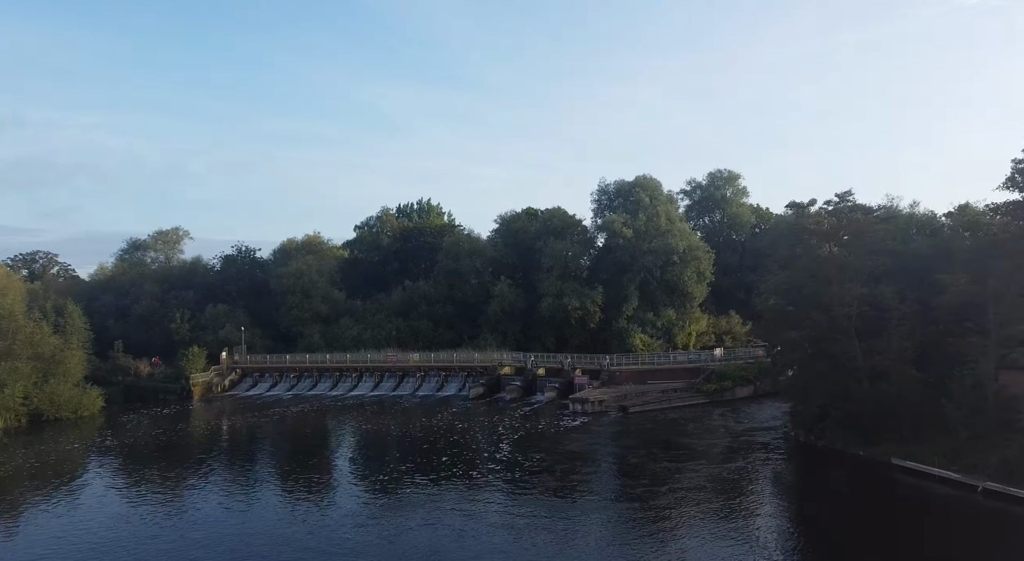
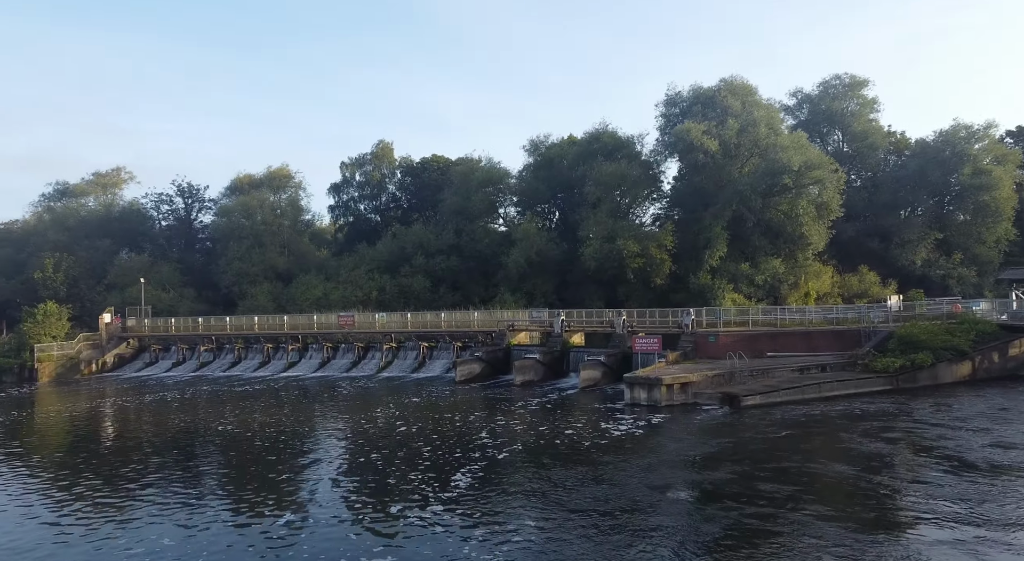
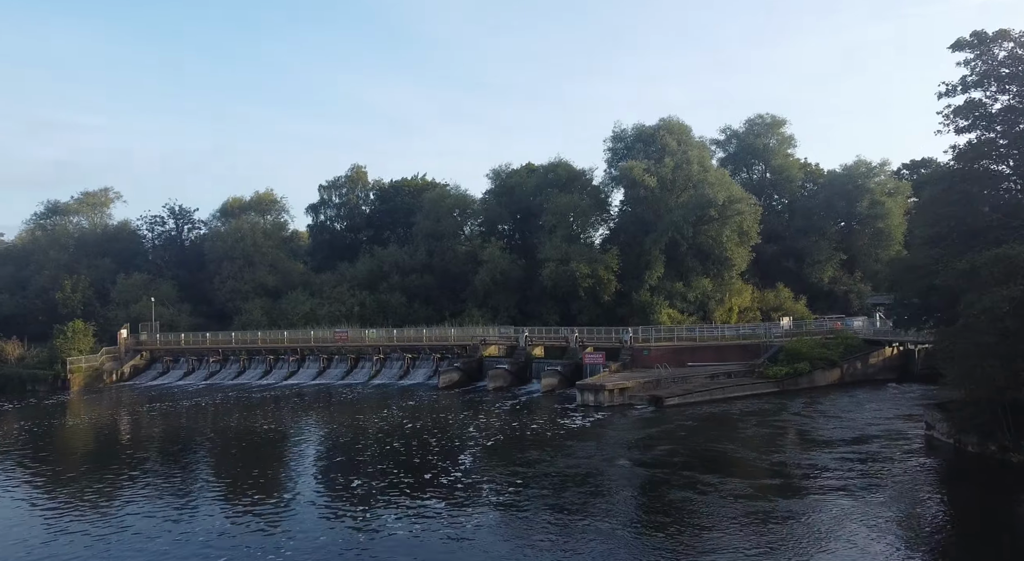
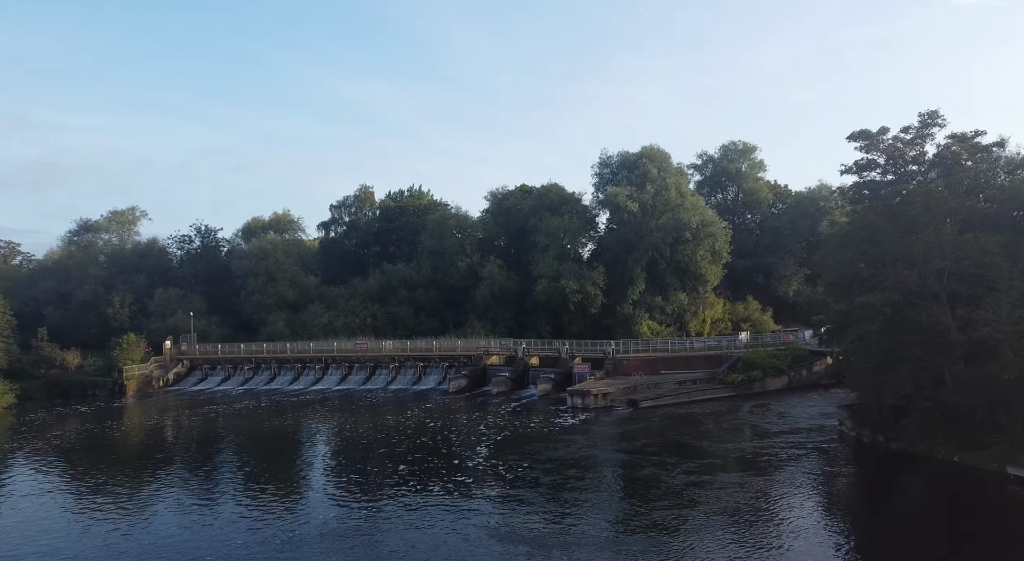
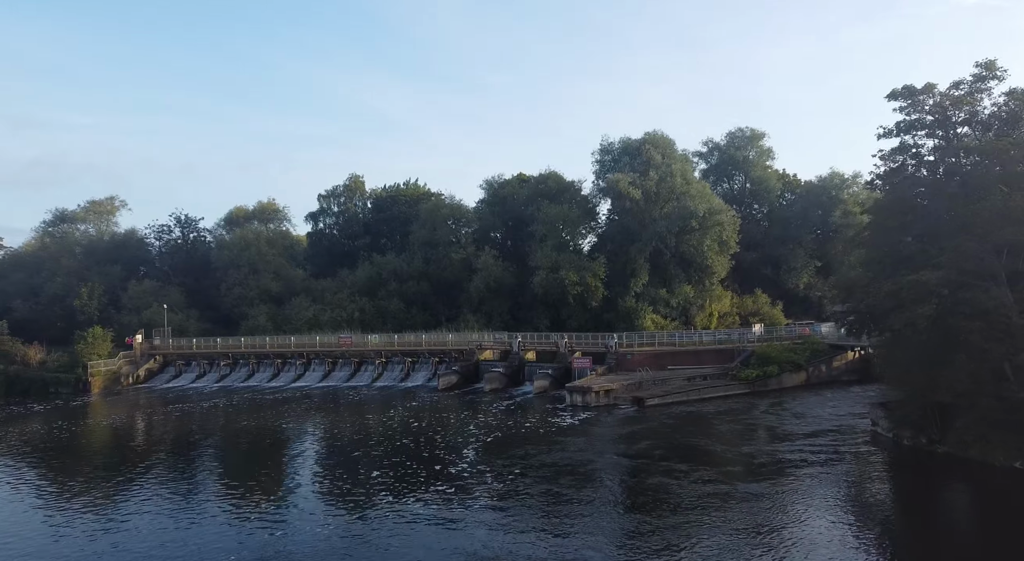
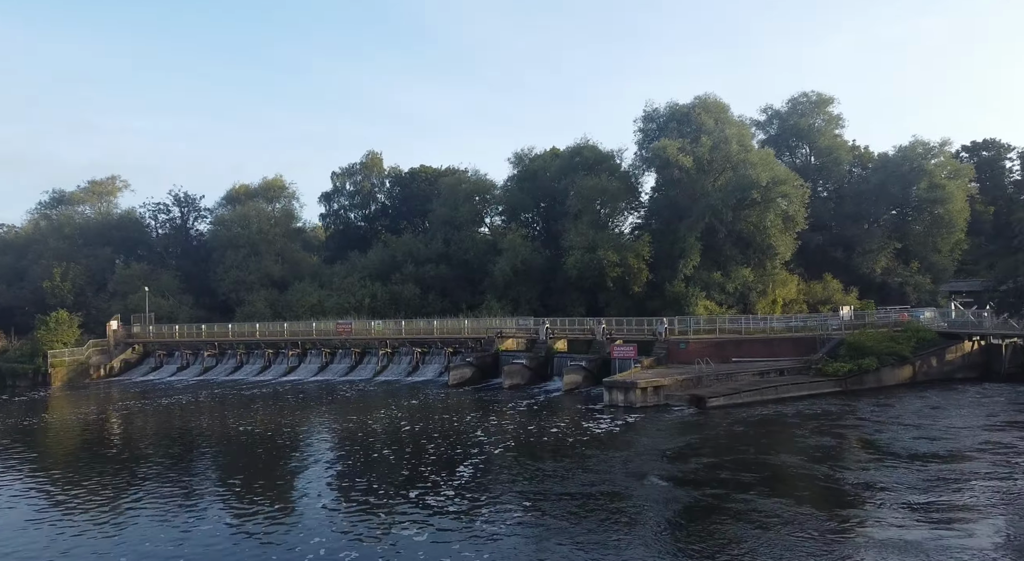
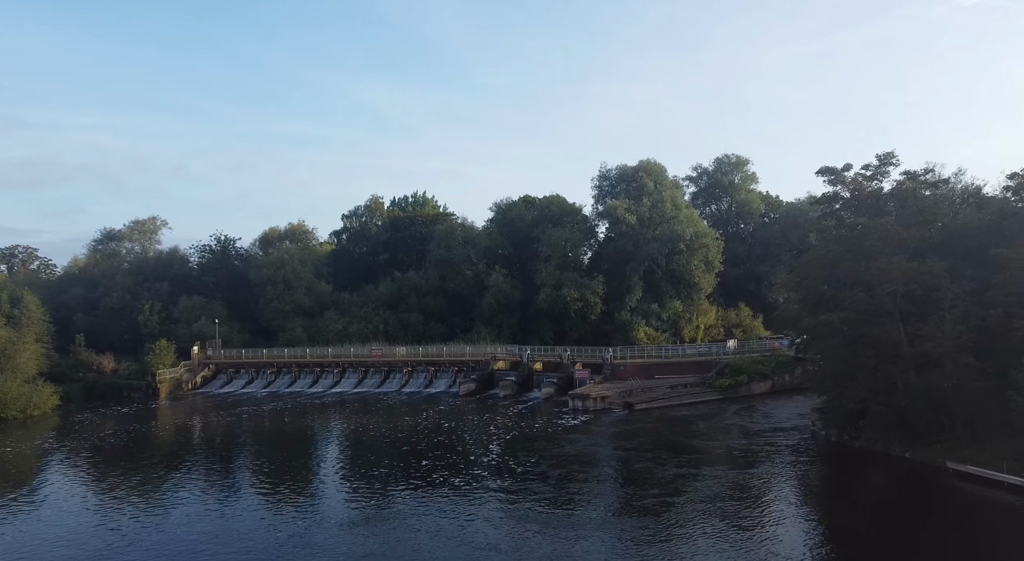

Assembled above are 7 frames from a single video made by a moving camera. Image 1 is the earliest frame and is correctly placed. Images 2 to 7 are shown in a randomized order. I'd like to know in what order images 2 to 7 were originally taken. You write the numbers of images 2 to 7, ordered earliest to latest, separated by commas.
7, 4, 5, 3, 6, 2
